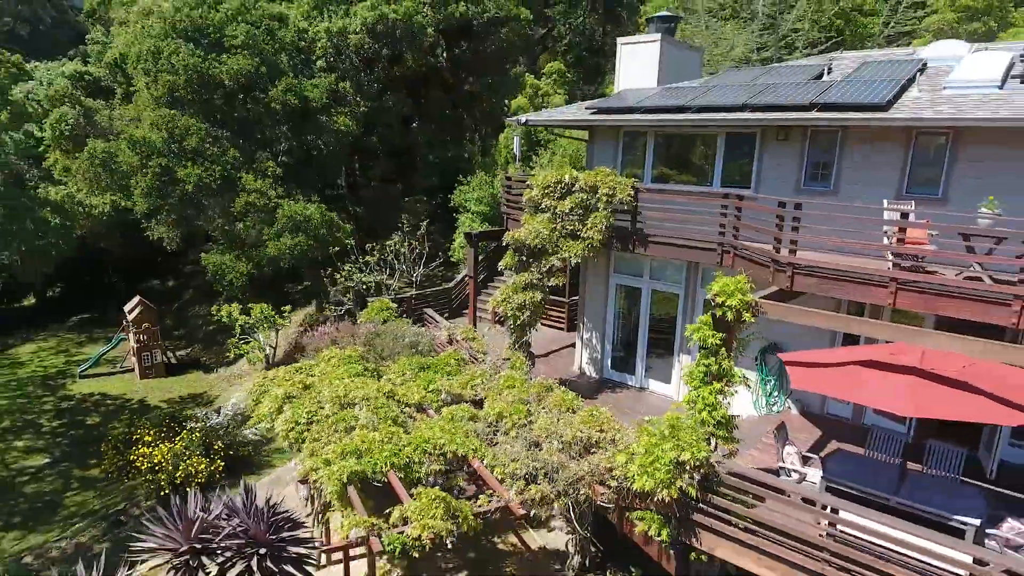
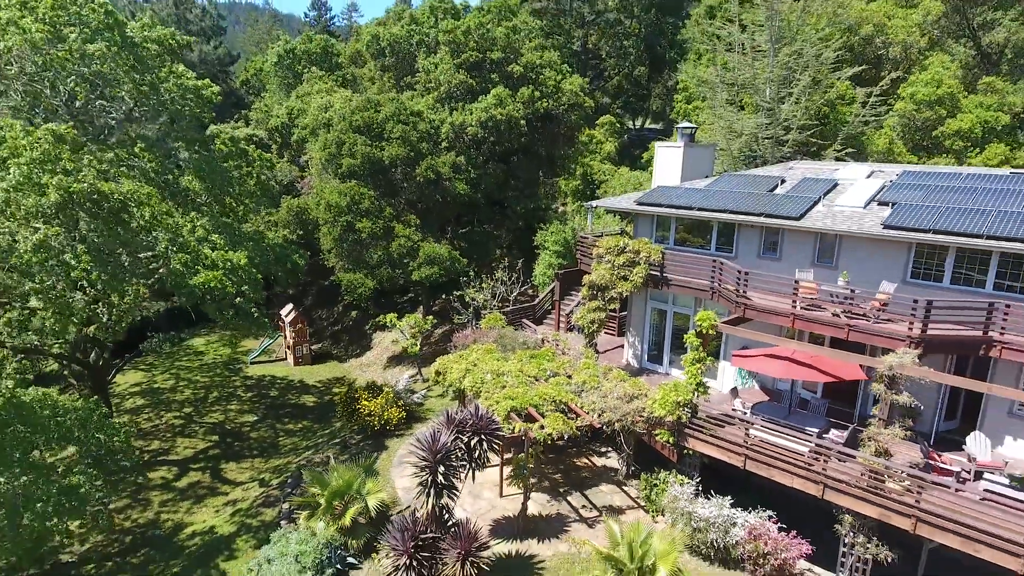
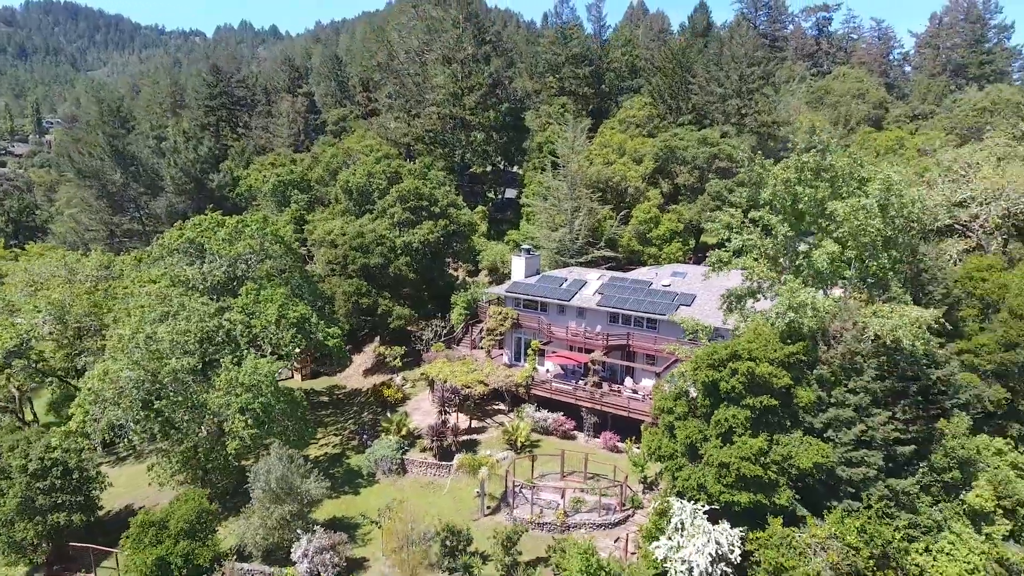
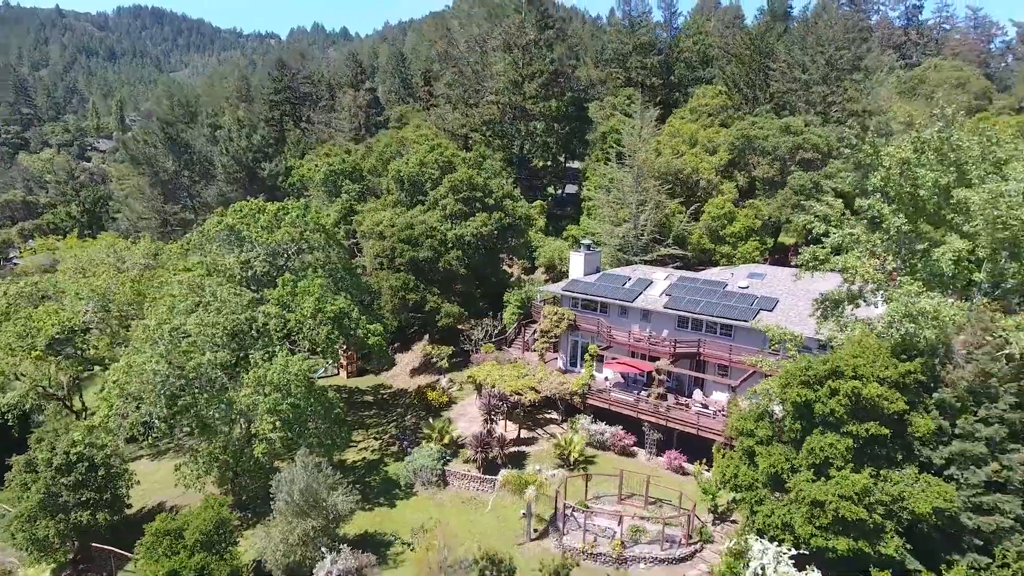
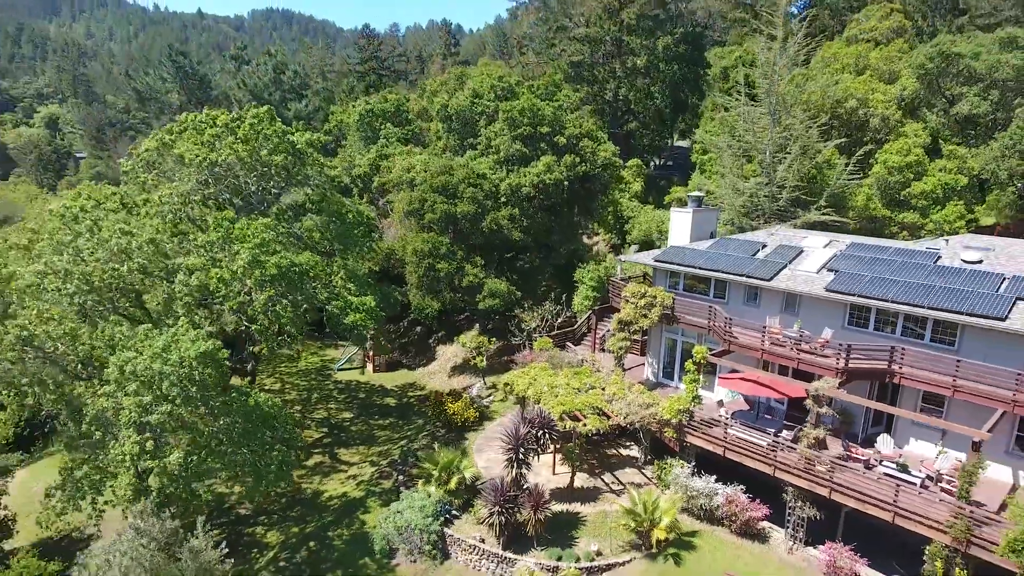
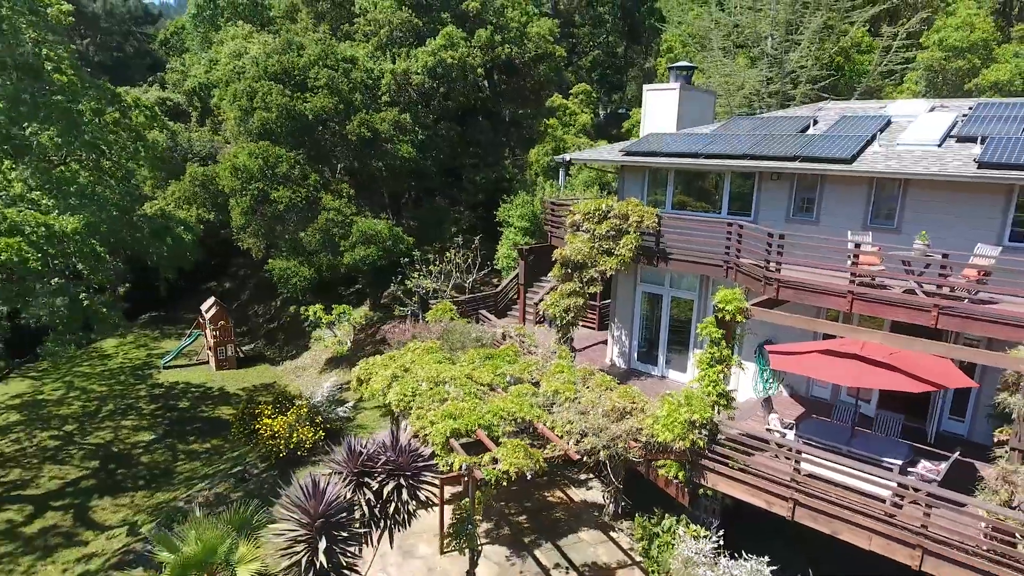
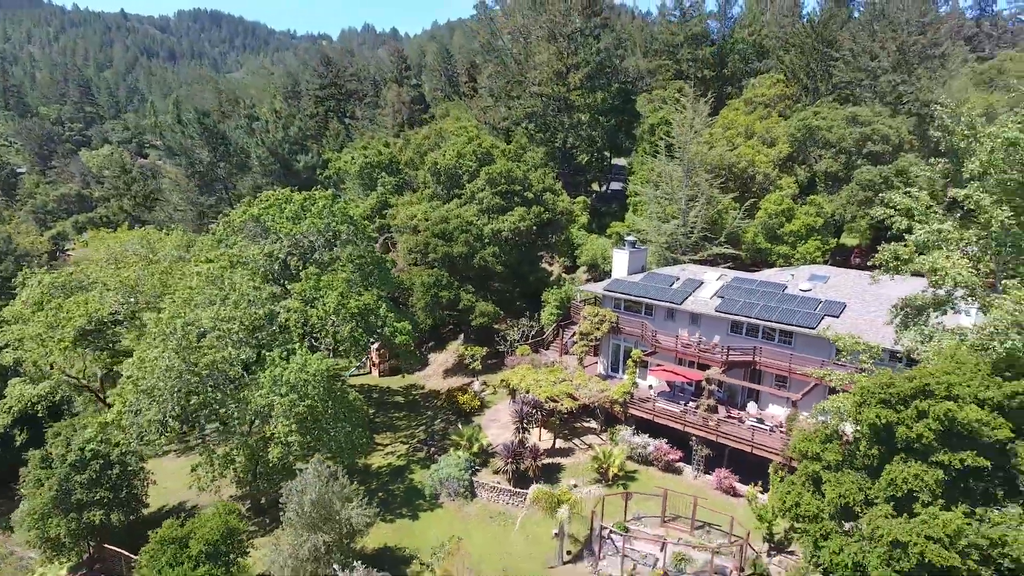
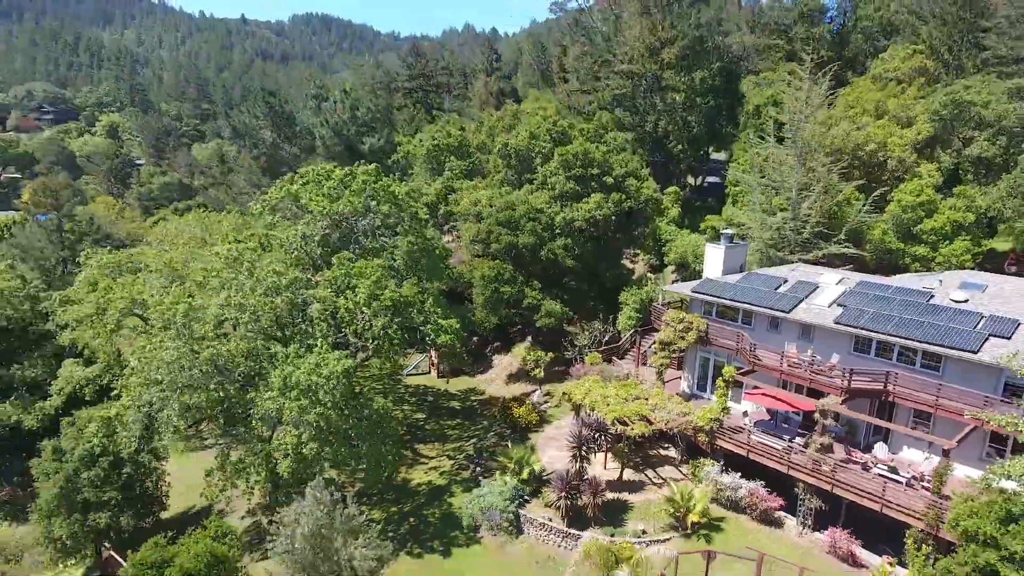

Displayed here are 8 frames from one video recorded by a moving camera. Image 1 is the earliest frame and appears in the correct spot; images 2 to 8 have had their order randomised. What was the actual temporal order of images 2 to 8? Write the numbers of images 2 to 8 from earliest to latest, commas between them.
6, 2, 5, 8, 7, 4, 3
